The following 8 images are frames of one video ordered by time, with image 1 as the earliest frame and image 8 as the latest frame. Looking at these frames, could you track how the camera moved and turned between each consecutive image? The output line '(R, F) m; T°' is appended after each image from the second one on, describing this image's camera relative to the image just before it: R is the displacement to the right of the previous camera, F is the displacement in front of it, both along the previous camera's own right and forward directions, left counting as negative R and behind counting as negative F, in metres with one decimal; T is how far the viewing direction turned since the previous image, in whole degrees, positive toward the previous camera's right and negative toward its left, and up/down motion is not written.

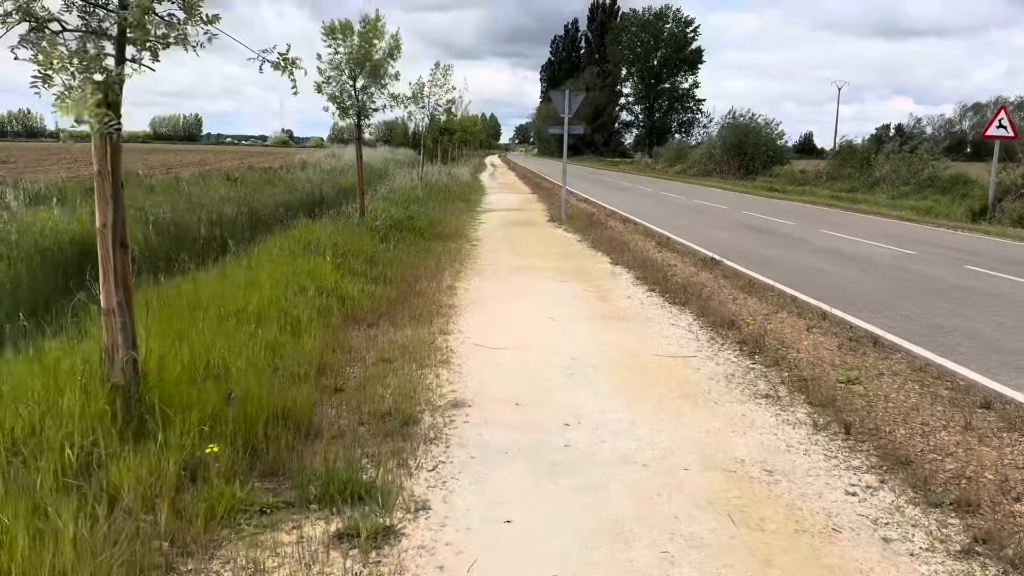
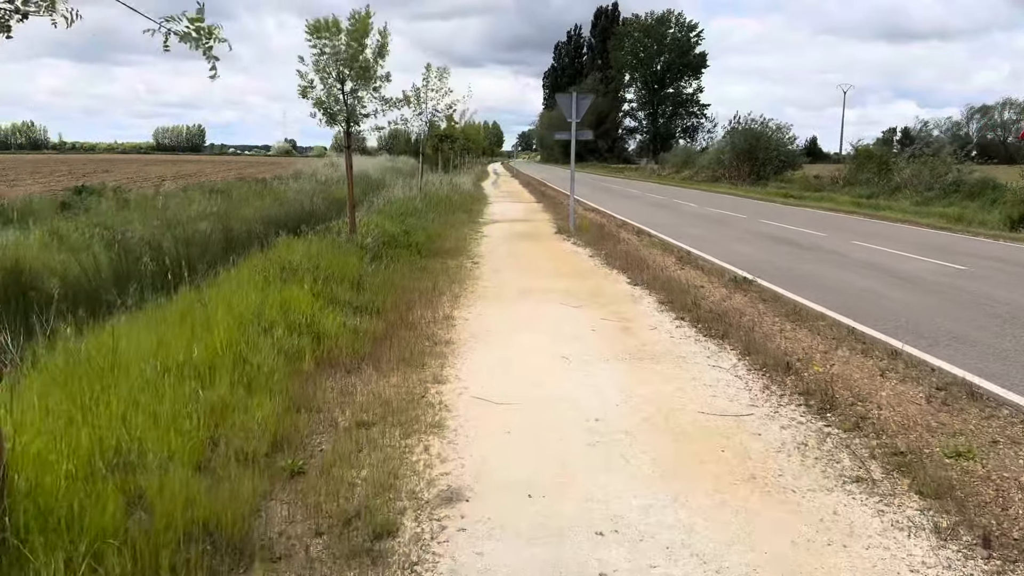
(0.0, +1.1) m; 0°
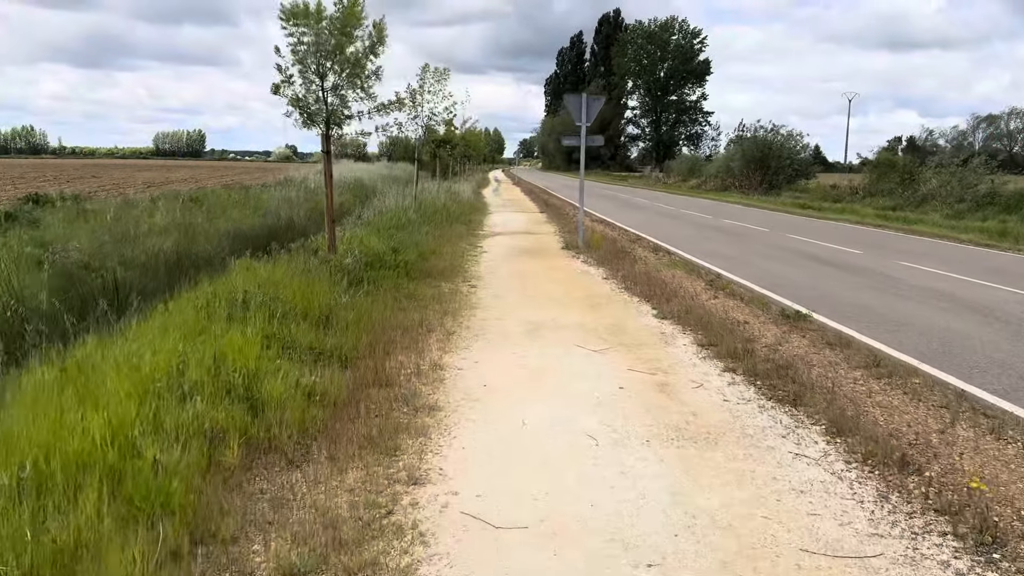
(0.0, +1.5) m; 0°
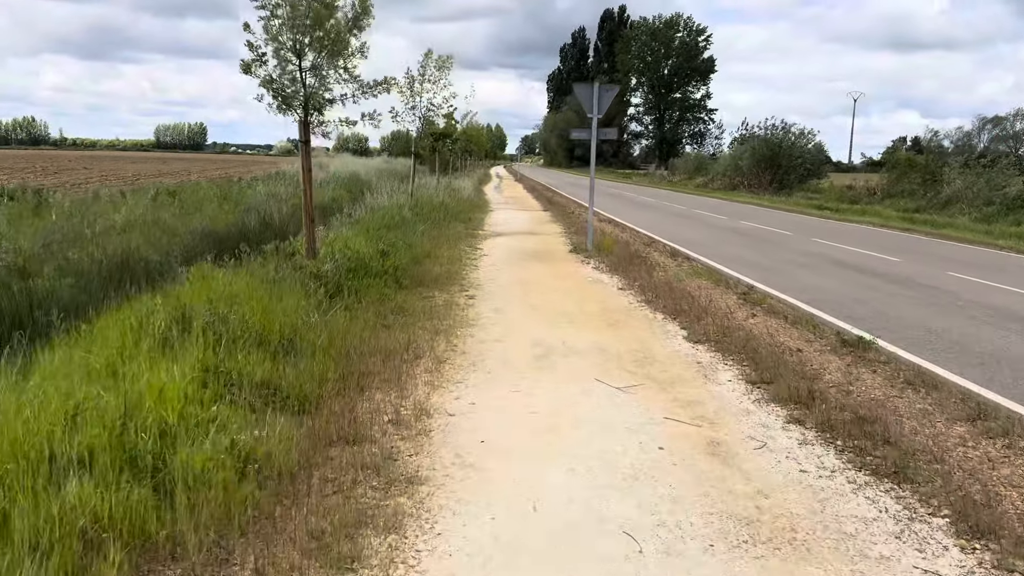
(0.0, +1.2) m; 0°
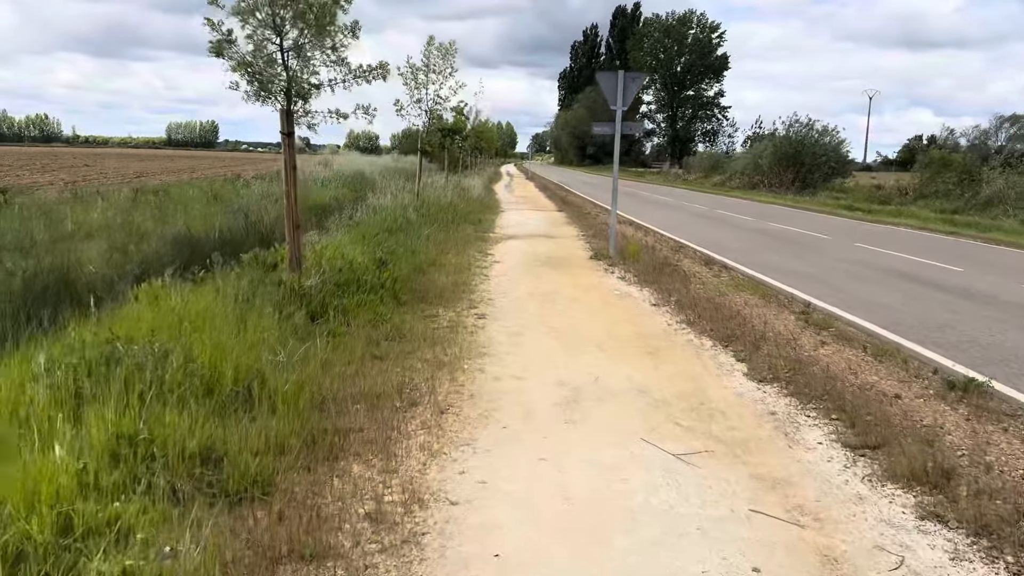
(-0.1, +1.2) m; -1°
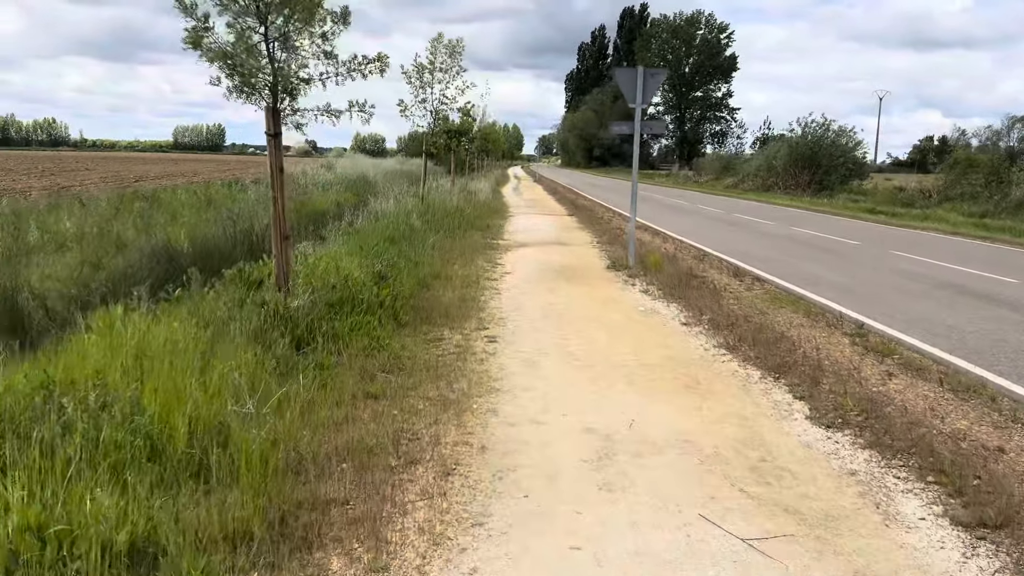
(-0.1, +0.8) m; 0°
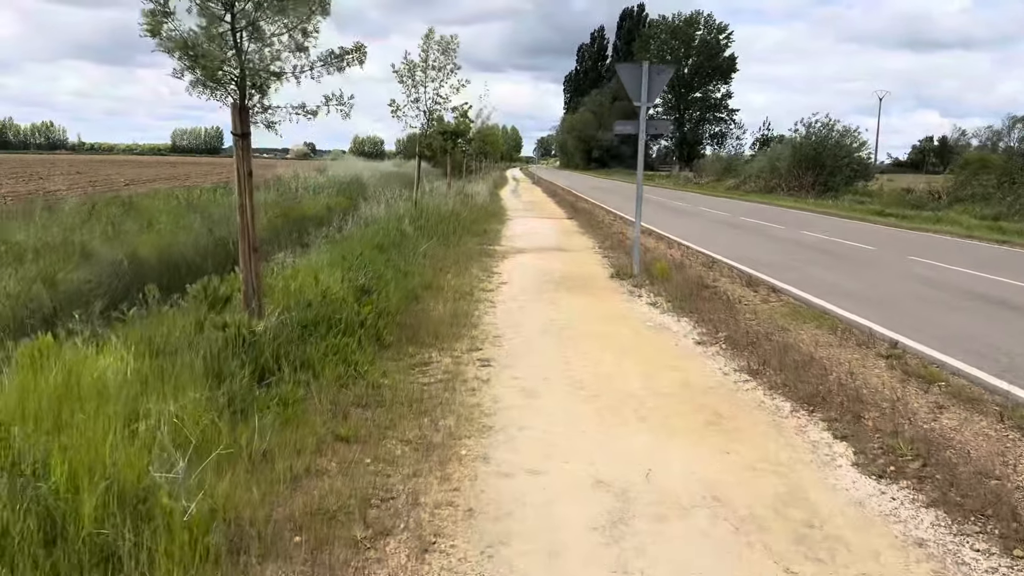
(0.0, +0.7) m; 0°
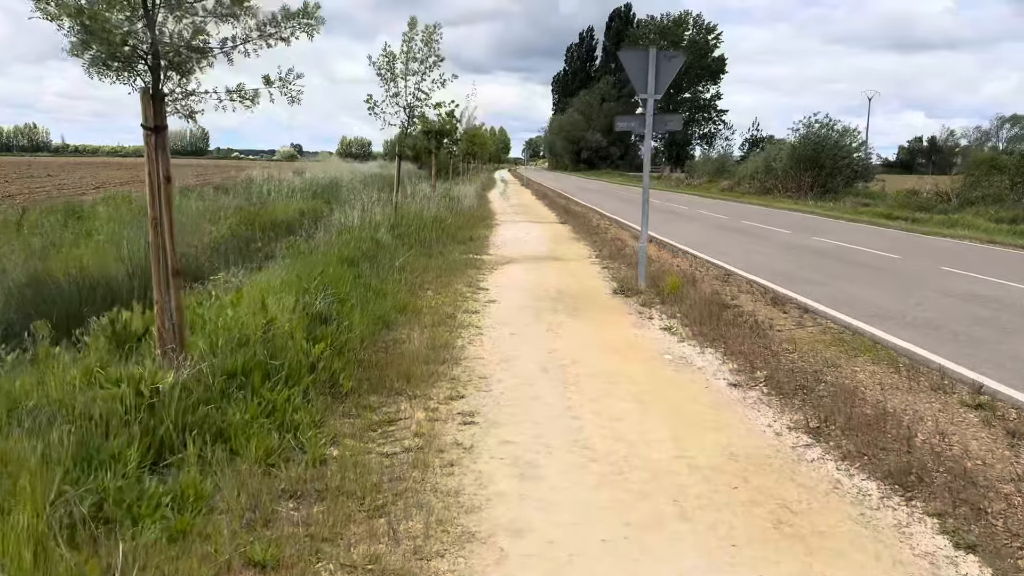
(0.0, +1.2) m; +1°
